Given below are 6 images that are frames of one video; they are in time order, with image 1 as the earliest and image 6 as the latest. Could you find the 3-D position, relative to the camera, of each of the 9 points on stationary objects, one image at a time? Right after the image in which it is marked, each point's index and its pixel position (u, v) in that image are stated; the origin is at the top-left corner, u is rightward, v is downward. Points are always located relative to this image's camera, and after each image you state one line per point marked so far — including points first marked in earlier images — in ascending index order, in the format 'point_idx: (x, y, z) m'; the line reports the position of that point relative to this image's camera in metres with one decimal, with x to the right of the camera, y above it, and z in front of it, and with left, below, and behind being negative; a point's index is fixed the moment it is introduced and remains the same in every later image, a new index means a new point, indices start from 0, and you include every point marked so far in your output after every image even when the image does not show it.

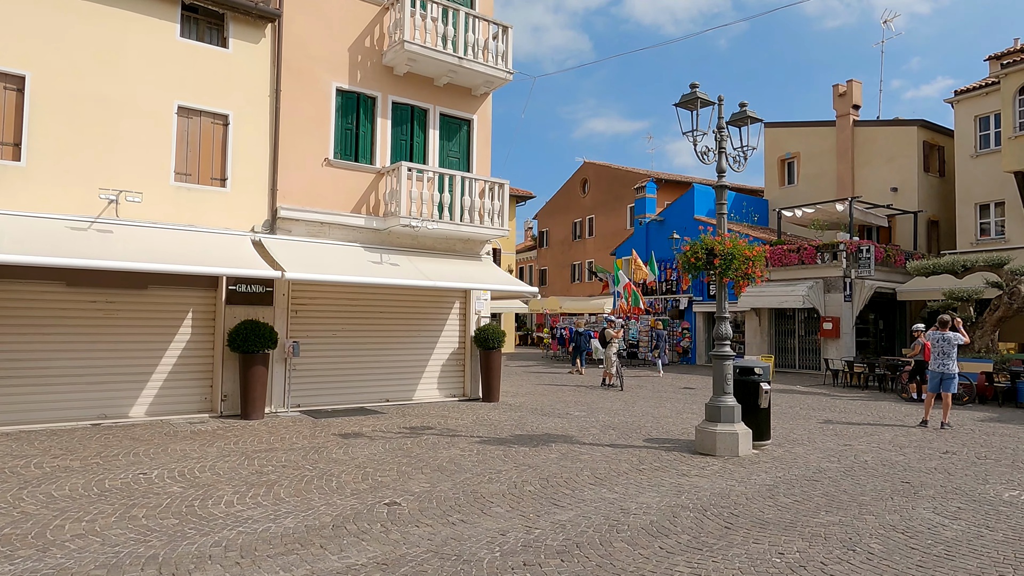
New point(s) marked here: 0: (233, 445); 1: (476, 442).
0: (-3.7, -2.1, +8.7) m
1: (-0.5, -2.1, +9.2) m
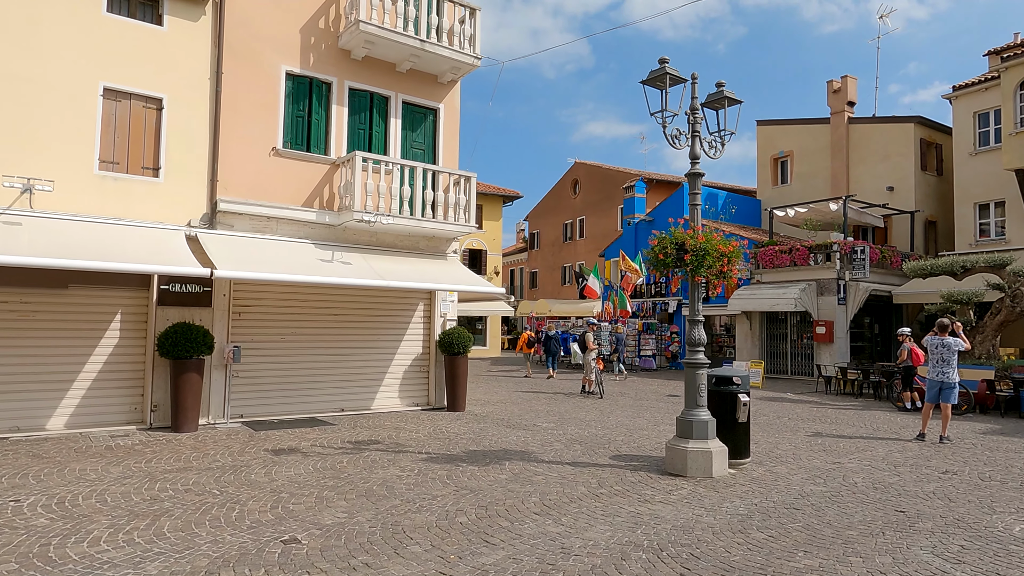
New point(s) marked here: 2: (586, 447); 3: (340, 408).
0: (-4.3, -2.0, +7.7) m
1: (-1.1, -2.1, +8.2) m
2: (+1.0, -2.2, +9.3) m
3: (-3.1, -2.2, +12.1) m
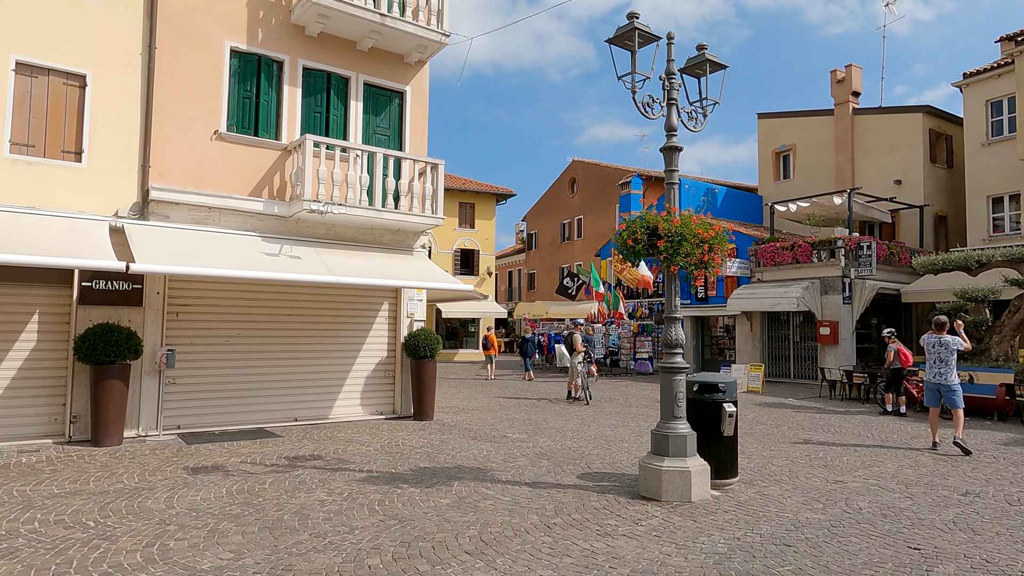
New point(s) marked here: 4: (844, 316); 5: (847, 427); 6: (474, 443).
0: (-4.8, -2.0, +6.6) m
1: (-1.7, -2.1, +7.1) m
2: (+0.5, -2.2, +8.2) m
3: (-3.6, -2.2, +11.0) m
4: (+9.6, -0.8, +19.2) m
5: (+6.0, -2.5, +11.9) m
6: (-0.5, -2.2, +9.6) m
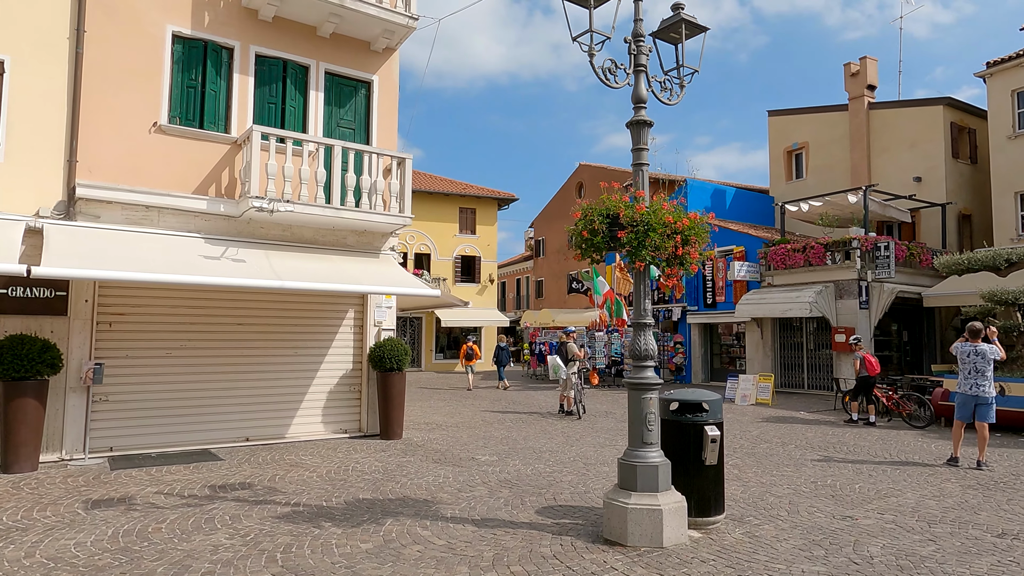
0: (-5.3, -2.0, +5.7) m
1: (-2.2, -2.1, +6.1) m
2: (0.0, -2.2, +7.1) m
3: (-4.0, -2.3, +10.0) m
4: (+9.4, -0.9, +17.9) m
5: (+5.6, -2.5, +10.6) m
6: (-1.0, -2.3, +8.6) m
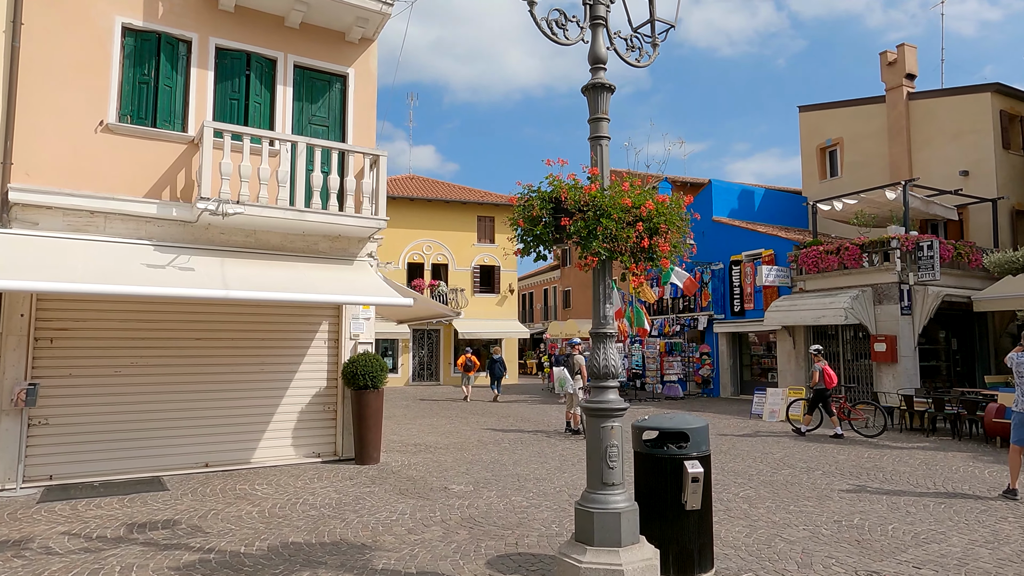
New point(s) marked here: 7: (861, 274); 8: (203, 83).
0: (-5.8, -2.1, +4.9) m
1: (-2.6, -2.2, +5.1) m
2: (-0.4, -2.2, +6.0) m
3: (-4.2, -2.4, +9.2) m
4: (+9.6, -1.0, +16.3) m
5: (+5.4, -2.5, +9.2) m
6: (-1.3, -2.4, +7.5) m
7: (+9.0, +0.4, +17.2) m
8: (-4.4, +2.9, +9.4) m
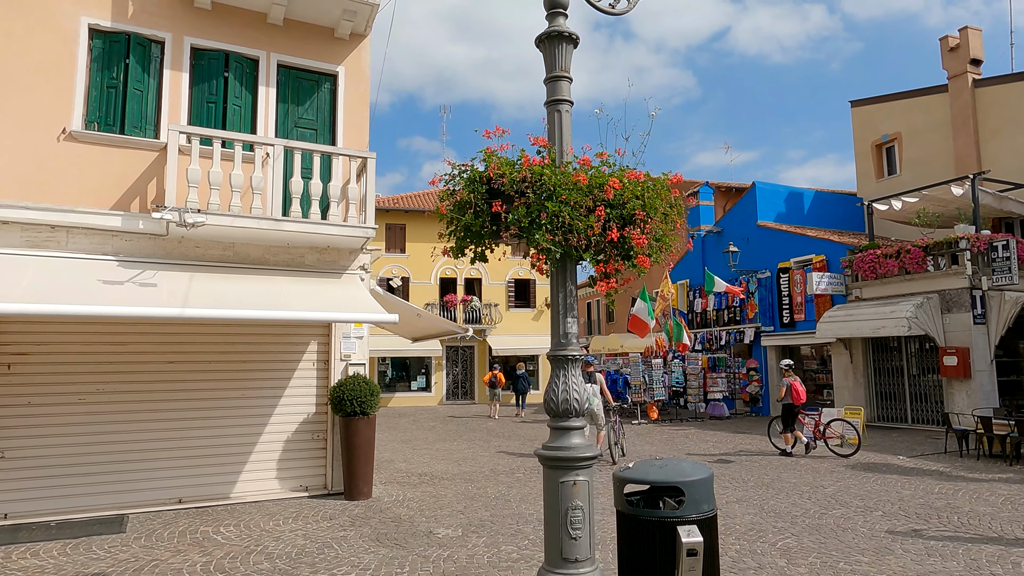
0: (-6.1, -2.3, +4.2) m
1: (-2.9, -2.3, +4.2) m
2: (-0.6, -2.3, +4.9) m
3: (-4.2, -2.6, +8.3) m
4: (+10.1, -1.1, +14.4) m
5: (+5.5, -2.6, +7.7) m
6: (-1.4, -2.5, +6.5) m
7: (+9.6, +0.2, +15.4) m
8: (-4.4, +2.6, +8.7) m
